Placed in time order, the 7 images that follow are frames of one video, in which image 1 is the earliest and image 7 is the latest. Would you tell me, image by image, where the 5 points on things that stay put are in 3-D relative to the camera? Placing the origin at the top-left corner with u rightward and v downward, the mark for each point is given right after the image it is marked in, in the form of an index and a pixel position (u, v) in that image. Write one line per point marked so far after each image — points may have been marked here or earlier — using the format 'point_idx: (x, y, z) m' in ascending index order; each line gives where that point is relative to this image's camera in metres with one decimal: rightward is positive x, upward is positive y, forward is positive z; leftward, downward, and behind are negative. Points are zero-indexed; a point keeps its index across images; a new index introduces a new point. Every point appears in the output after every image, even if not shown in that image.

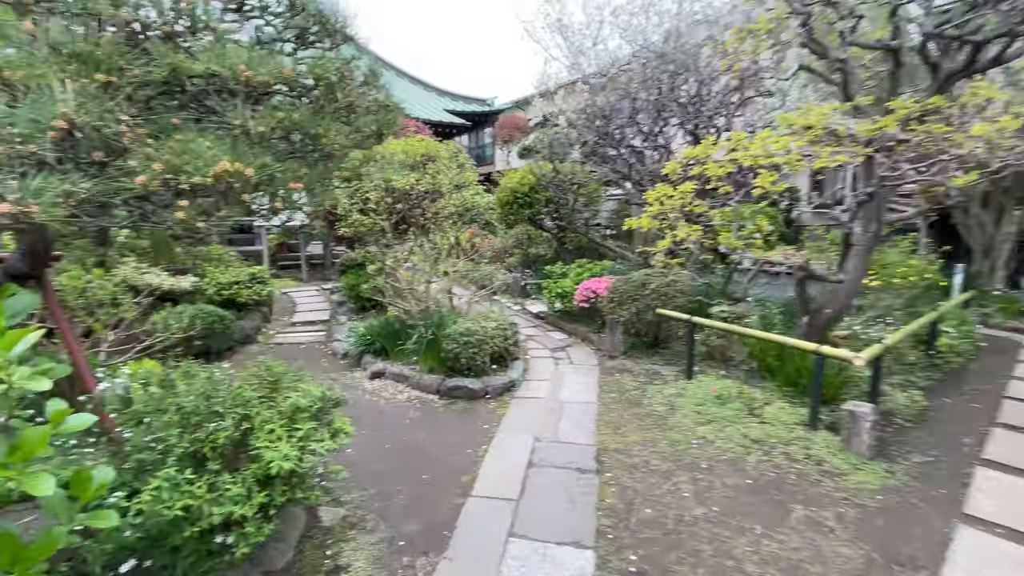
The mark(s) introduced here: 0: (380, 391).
0: (-1.2, -0.9, +4.2) m
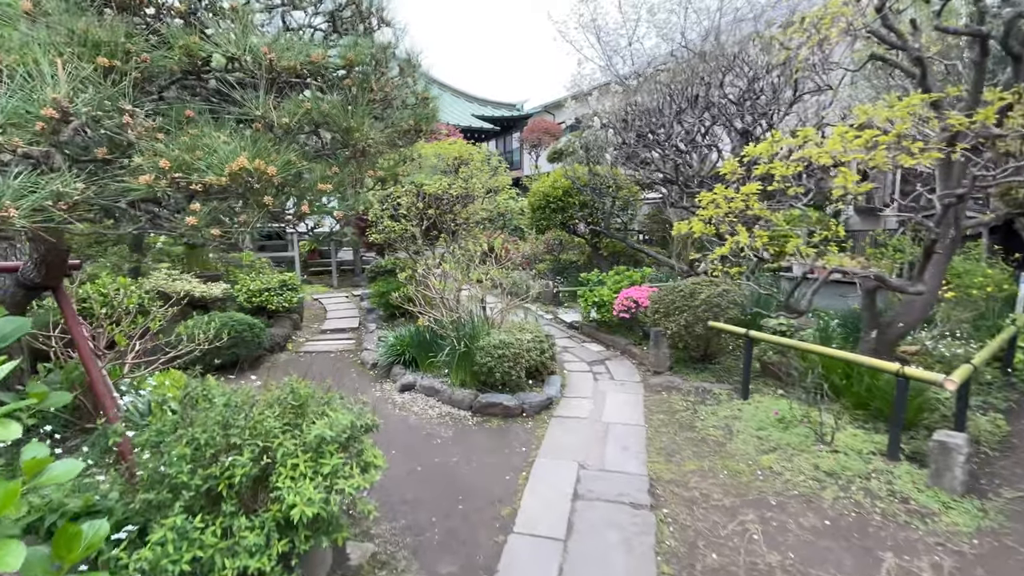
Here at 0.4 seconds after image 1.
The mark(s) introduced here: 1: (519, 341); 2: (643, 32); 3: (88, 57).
0: (-0.9, -1.0, +4.0) m
1: (+0.1, -0.5, +4.0) m
2: (+2.3, +4.6, +8.5) m
3: (-1.1, +0.6, +1.3) m
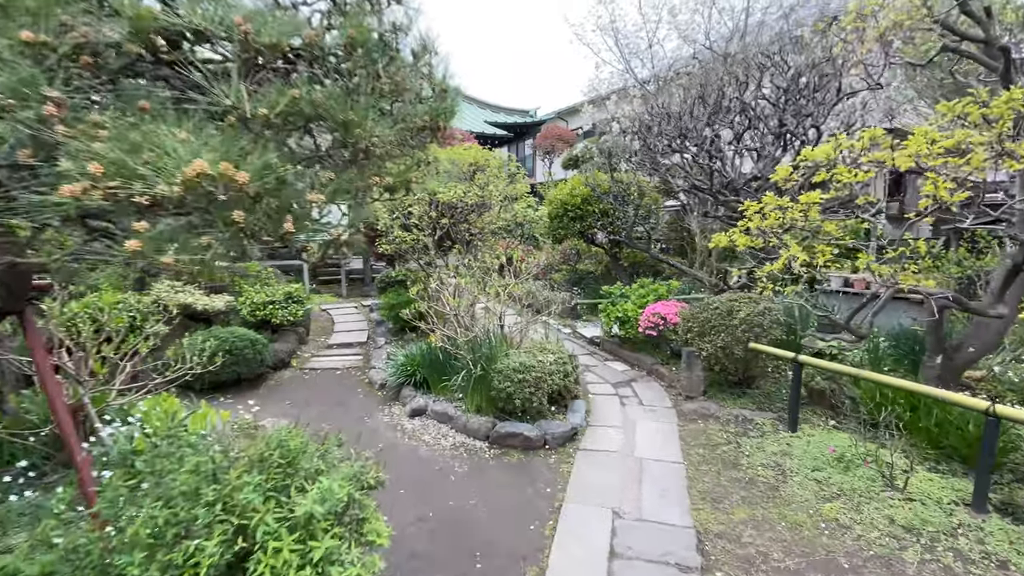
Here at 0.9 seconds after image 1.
0: (-0.7, -1.1, +3.6) m
1: (+0.2, -0.6, +3.6) m
2: (+2.6, +4.4, +8.2) m
3: (-1.0, +0.5, +1.0) m
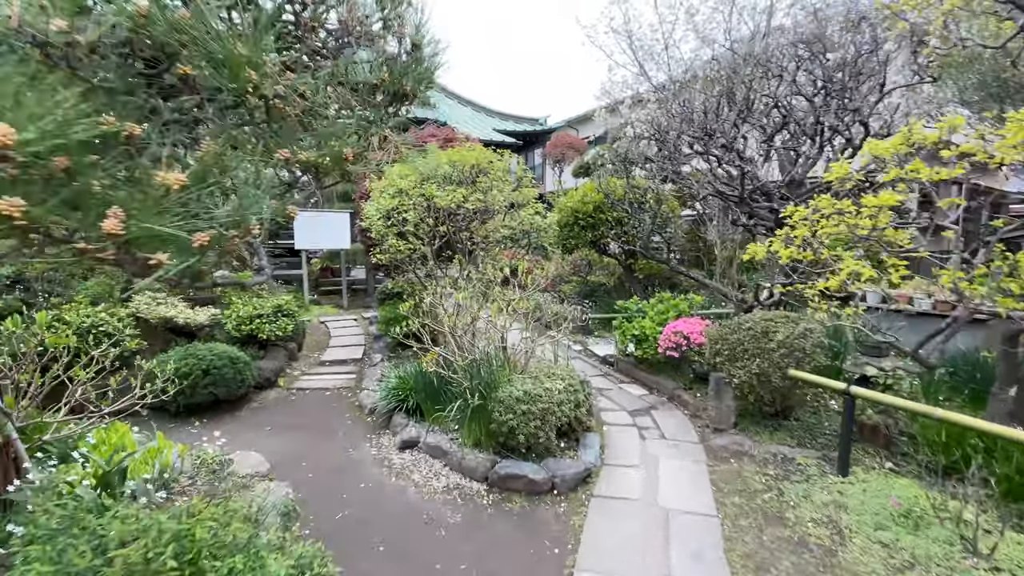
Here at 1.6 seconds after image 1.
0: (-0.7, -1.2, +3.2) m
1: (+0.2, -0.7, +3.2) m
2: (+2.8, +4.2, +7.8) m
3: (-1.1, +0.5, +0.6) m
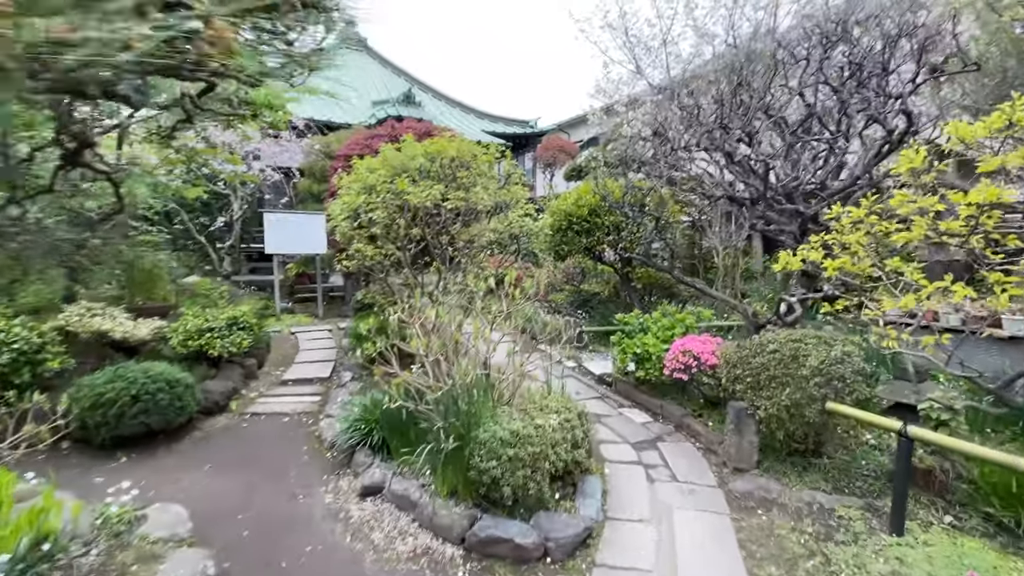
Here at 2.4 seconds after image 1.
0: (-0.8, -1.3, +2.6) m
1: (+0.2, -0.8, +2.6) m
2: (+2.6, +4.0, +7.3) m
3: (-1.1, +0.4, 0.0) m
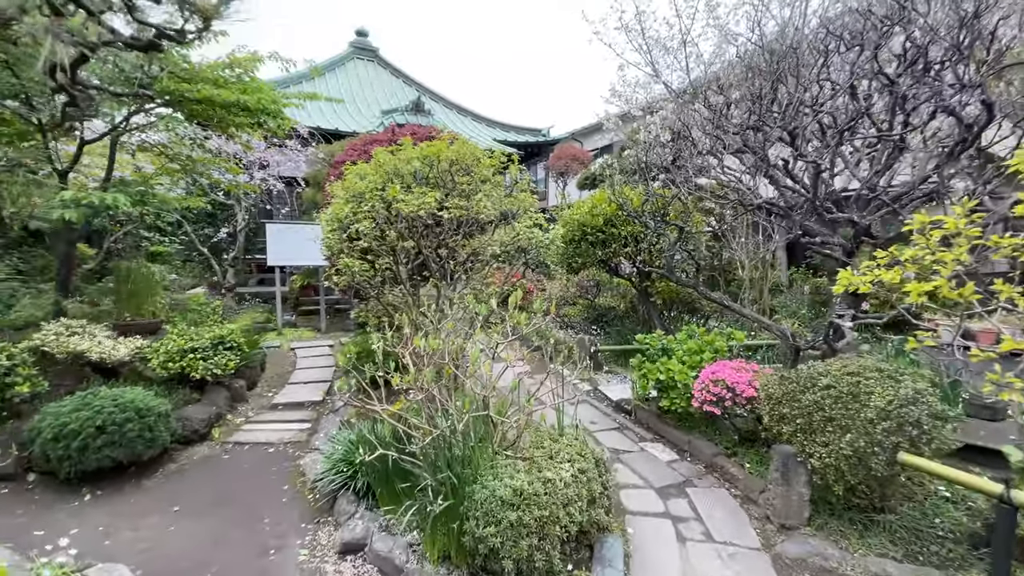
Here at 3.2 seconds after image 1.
0: (-0.8, -1.4, +2.2) m
1: (+0.2, -0.9, +2.2) m
2: (+2.8, +3.8, +6.9) m
3: (-1.1, +0.4, -0.4) m
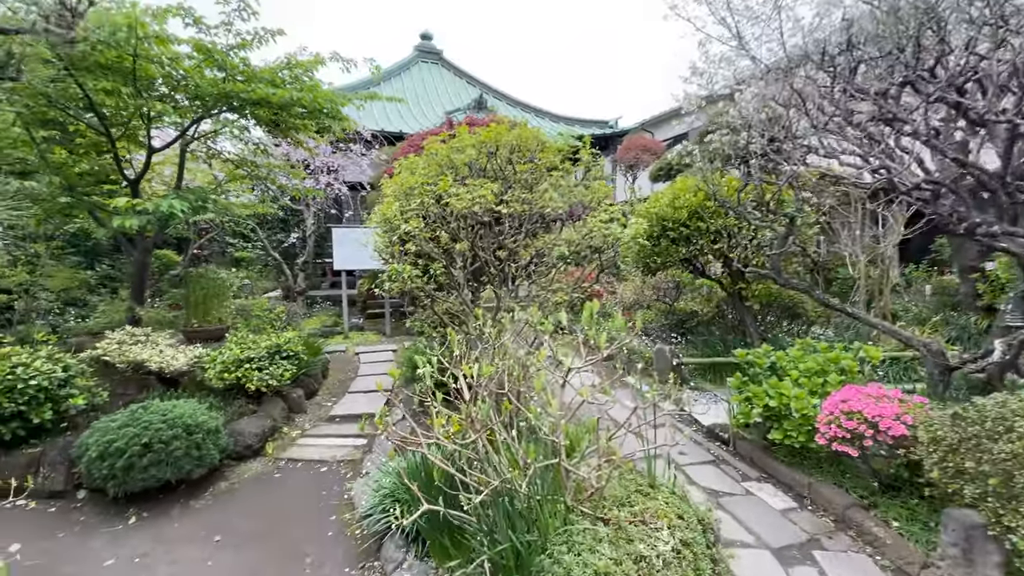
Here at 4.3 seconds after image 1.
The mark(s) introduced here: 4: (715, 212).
0: (-0.5, -1.5, +1.8) m
1: (+0.4, -0.9, +1.6) m
2: (+3.6, +3.8, +6.0) m
3: (-1.2, +0.3, -0.7) m
4: (+2.0, +0.7, +4.8) m
